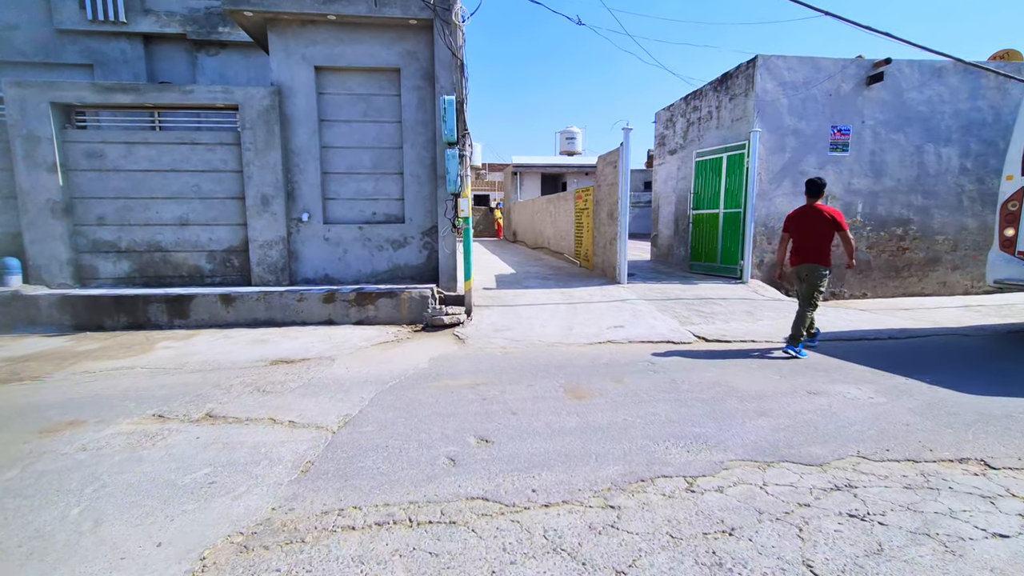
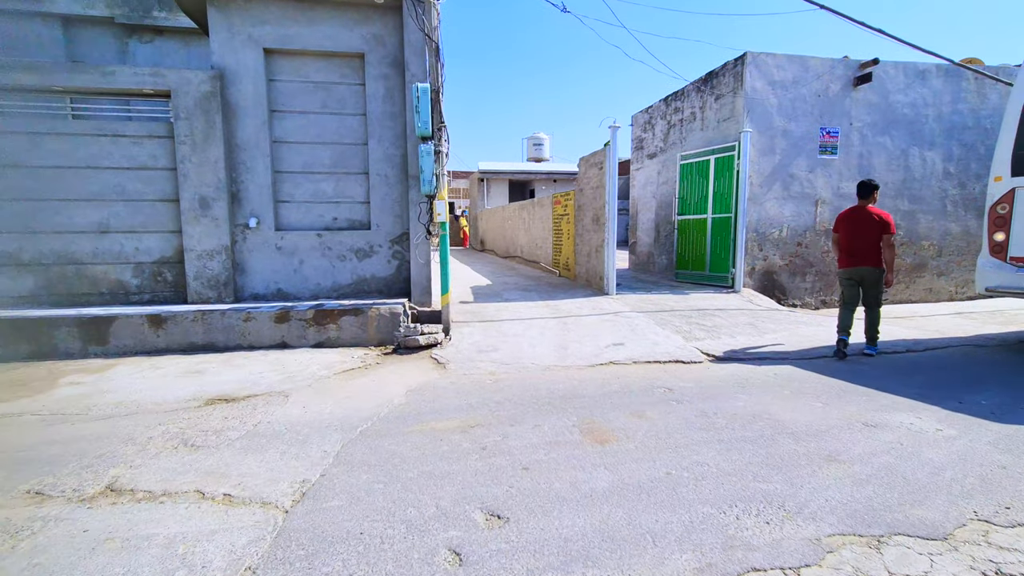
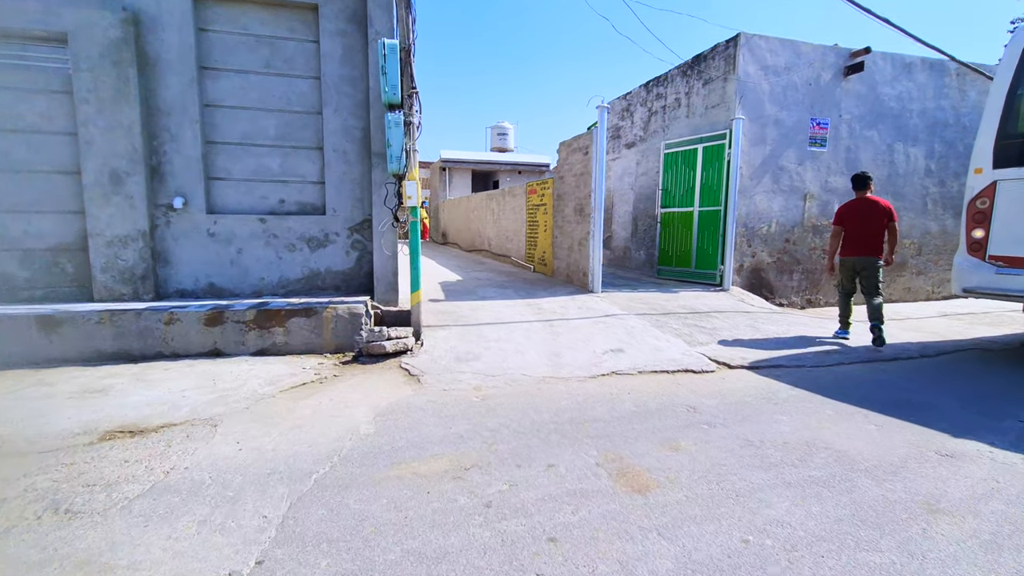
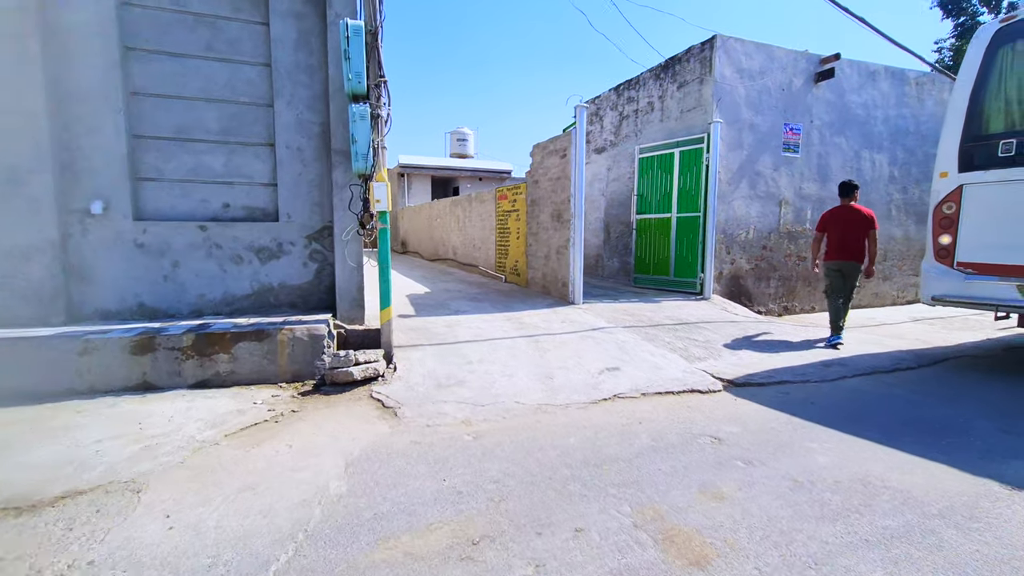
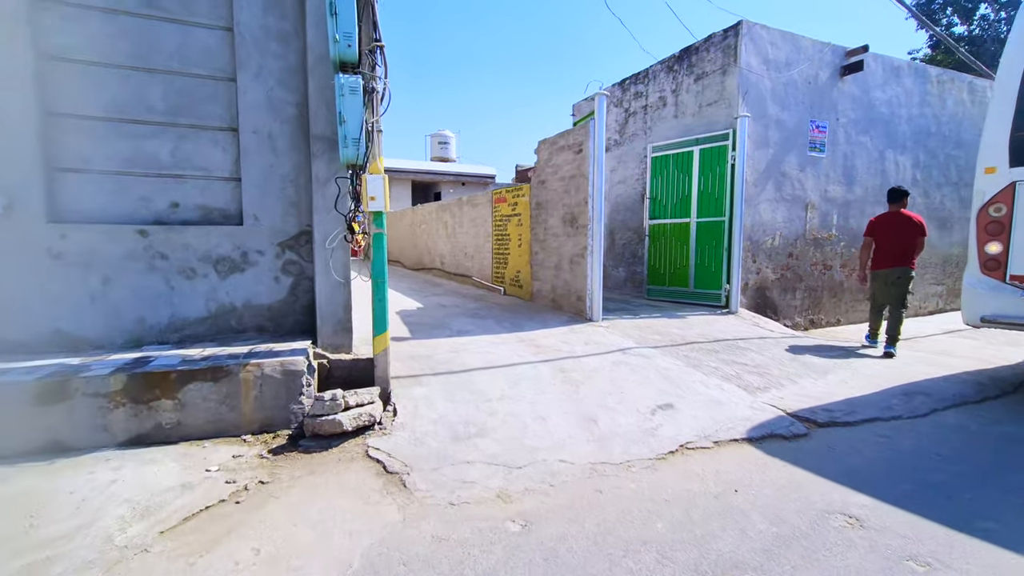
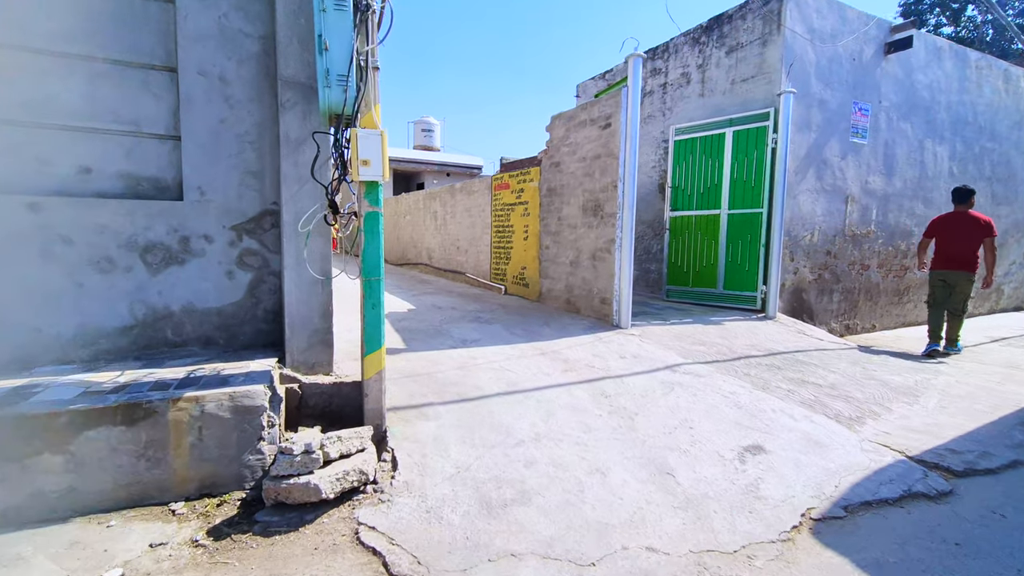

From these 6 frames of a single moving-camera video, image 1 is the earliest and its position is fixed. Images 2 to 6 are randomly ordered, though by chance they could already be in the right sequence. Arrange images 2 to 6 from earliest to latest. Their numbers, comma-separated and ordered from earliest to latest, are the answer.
2, 3, 4, 5, 6
